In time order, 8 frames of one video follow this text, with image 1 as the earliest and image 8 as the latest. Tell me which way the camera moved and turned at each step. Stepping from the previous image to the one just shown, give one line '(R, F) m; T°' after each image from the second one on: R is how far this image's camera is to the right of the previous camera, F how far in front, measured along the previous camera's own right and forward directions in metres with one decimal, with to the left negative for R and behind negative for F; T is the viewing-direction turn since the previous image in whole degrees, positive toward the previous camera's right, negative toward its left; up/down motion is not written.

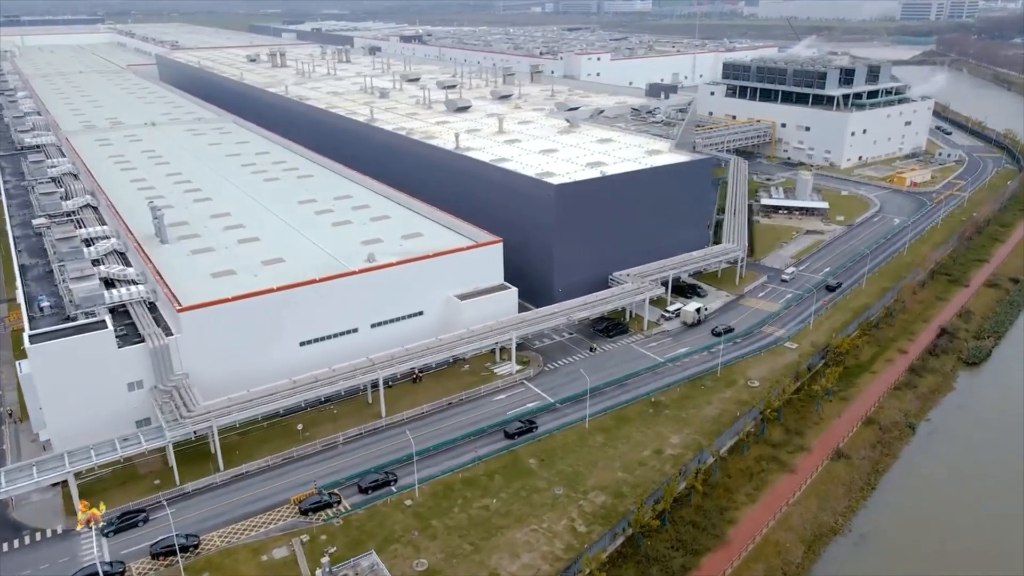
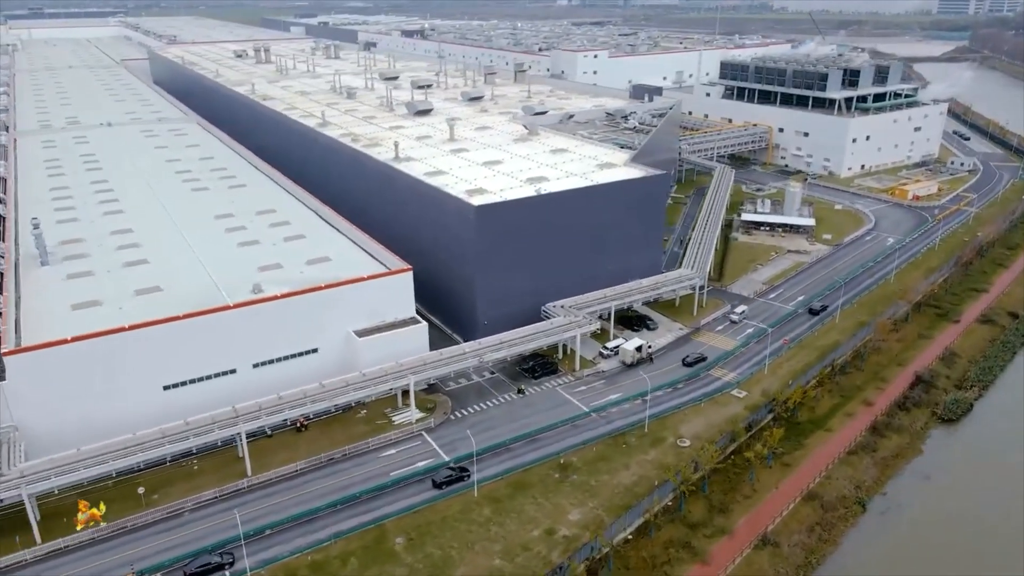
(+4.3, +3.5) m; -2°
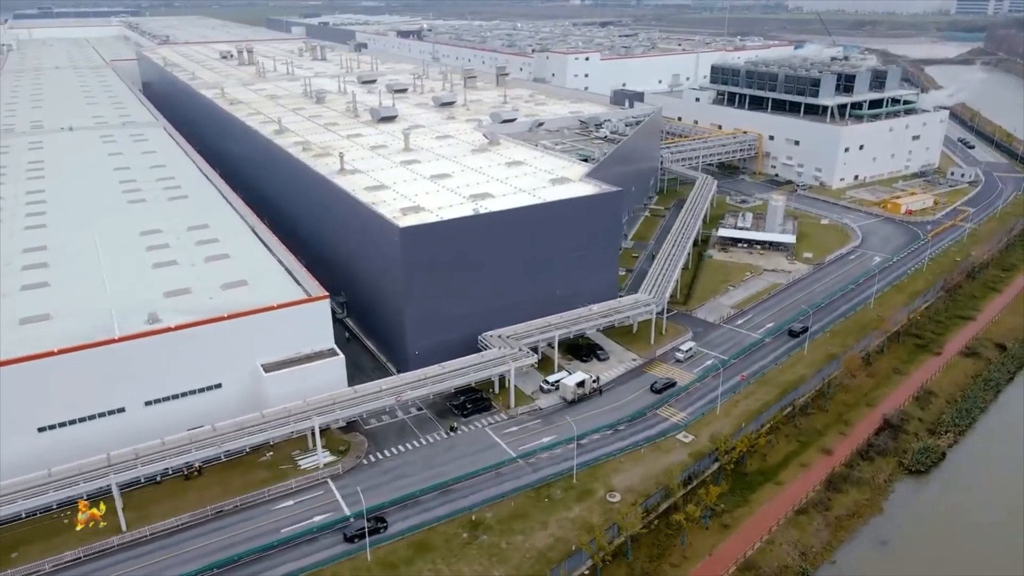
(+3.0, +2.3) m; -1°
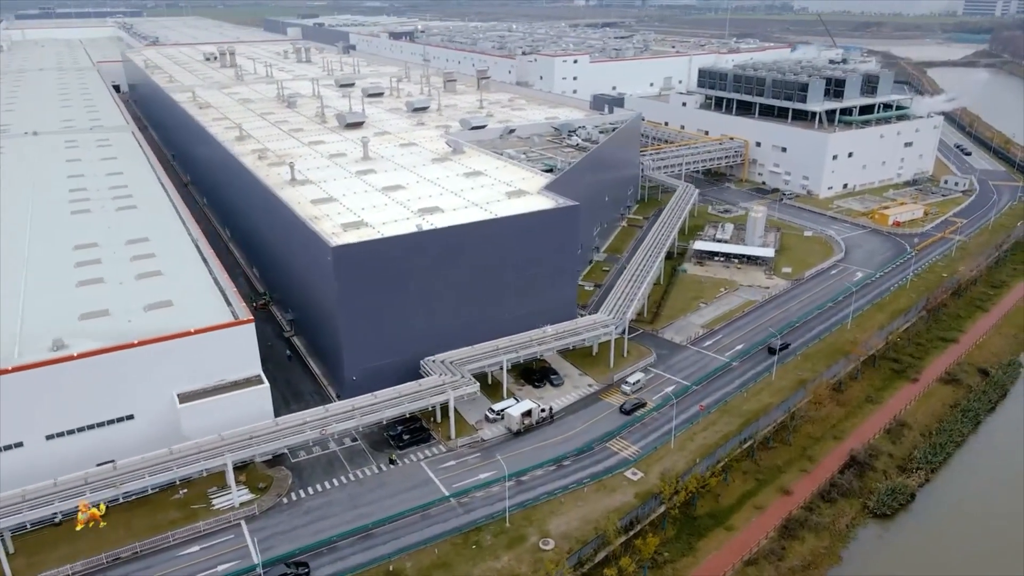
(+2.2, +1.7) m; 0°
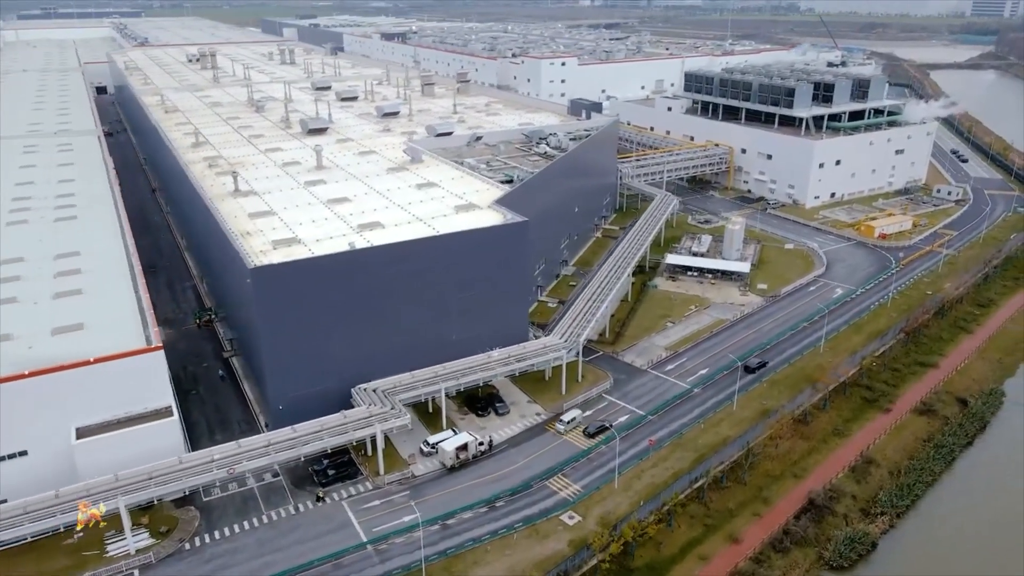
(+2.3, +1.8) m; -1°
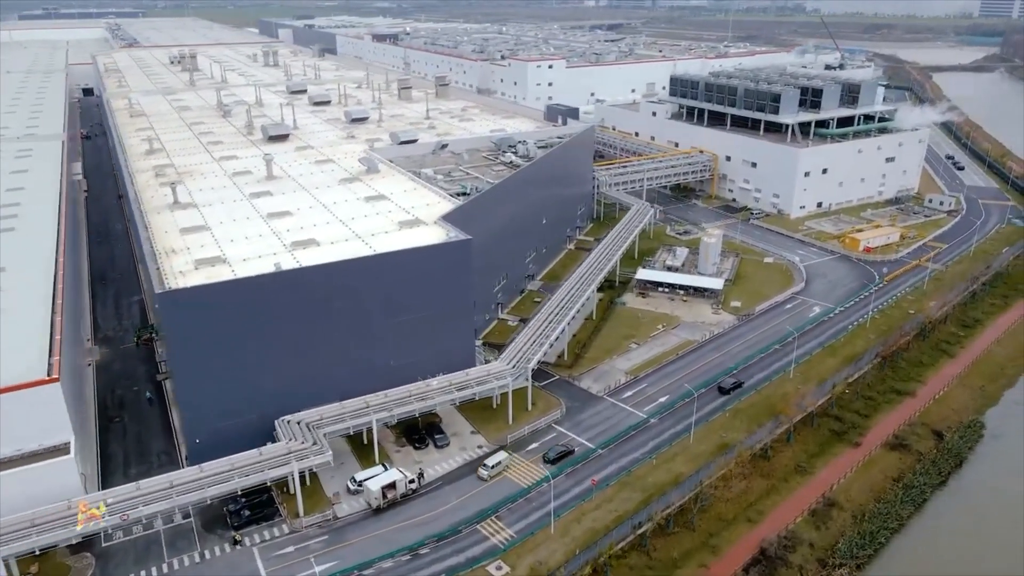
(+2.2, +1.7) m; 0°
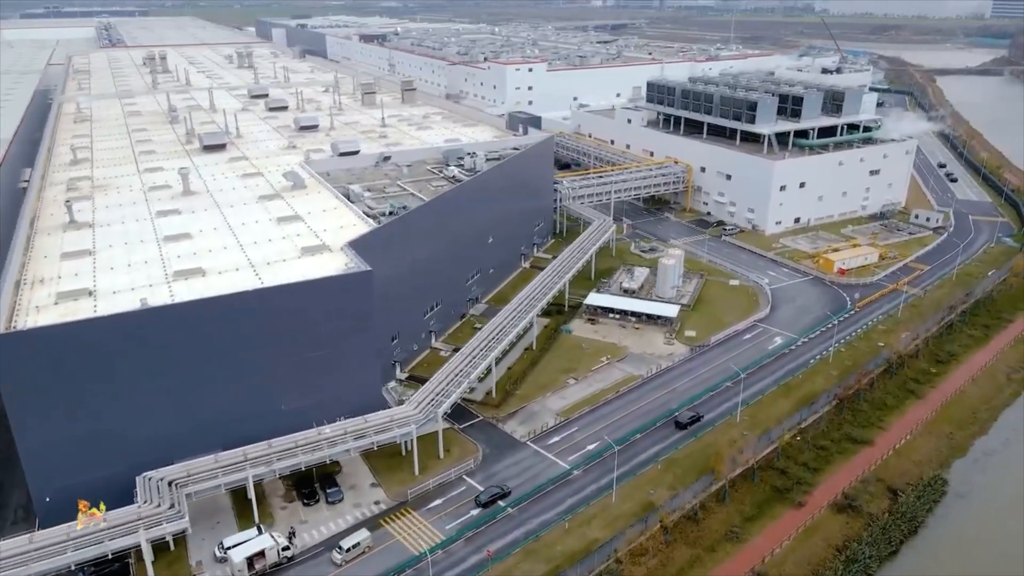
(+3.2, +2.5) m; -1°
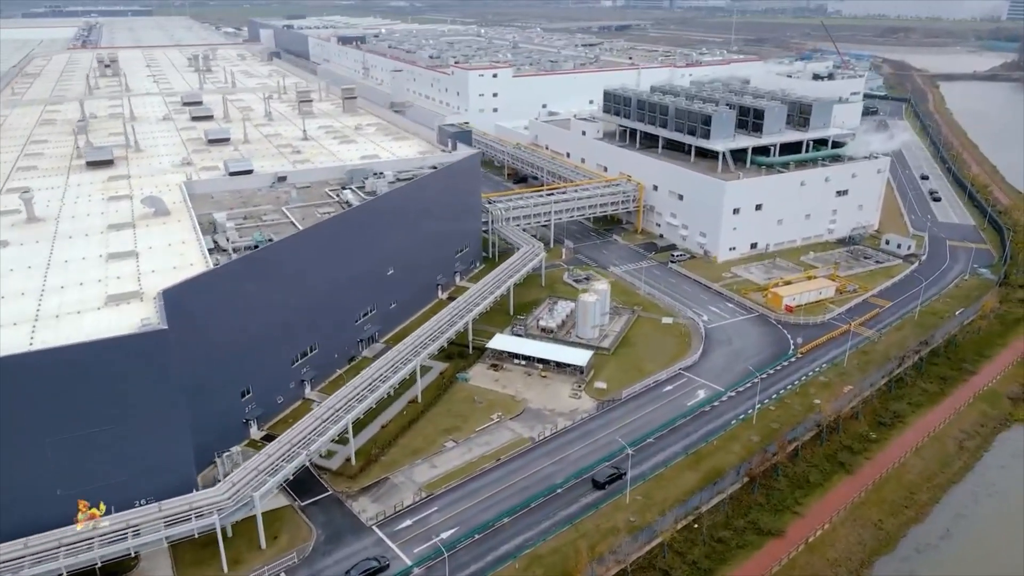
(+4.8, +3.7) m; -1°
